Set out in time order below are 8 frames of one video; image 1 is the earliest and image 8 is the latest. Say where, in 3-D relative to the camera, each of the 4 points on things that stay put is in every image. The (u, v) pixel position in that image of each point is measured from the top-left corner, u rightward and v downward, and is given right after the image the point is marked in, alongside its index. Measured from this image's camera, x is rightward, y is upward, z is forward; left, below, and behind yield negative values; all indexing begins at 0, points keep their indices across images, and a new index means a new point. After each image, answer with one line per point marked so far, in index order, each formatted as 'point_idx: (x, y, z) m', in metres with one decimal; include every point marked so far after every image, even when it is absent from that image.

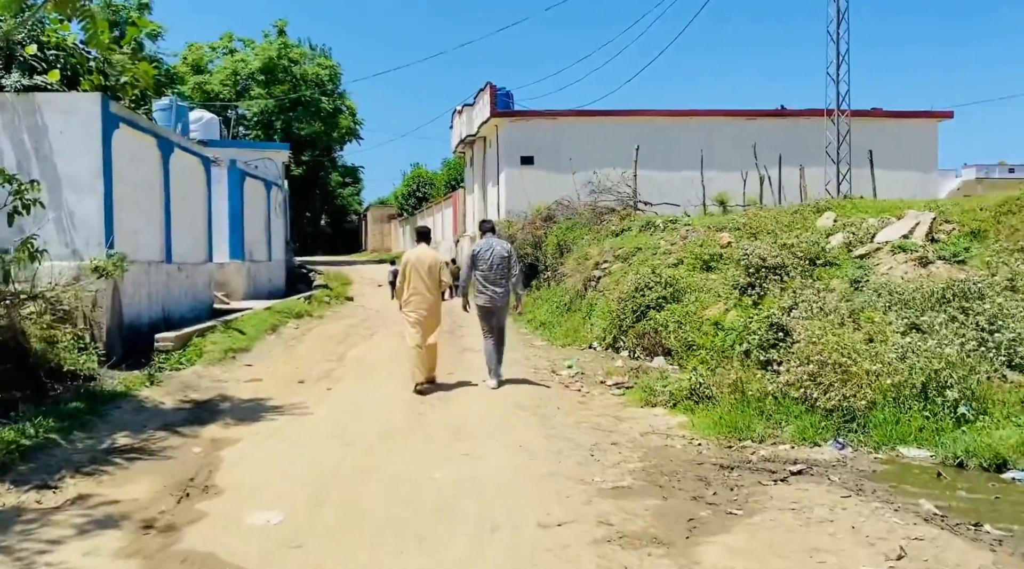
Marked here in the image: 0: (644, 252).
0: (+2.4, +0.6, +15.4) m
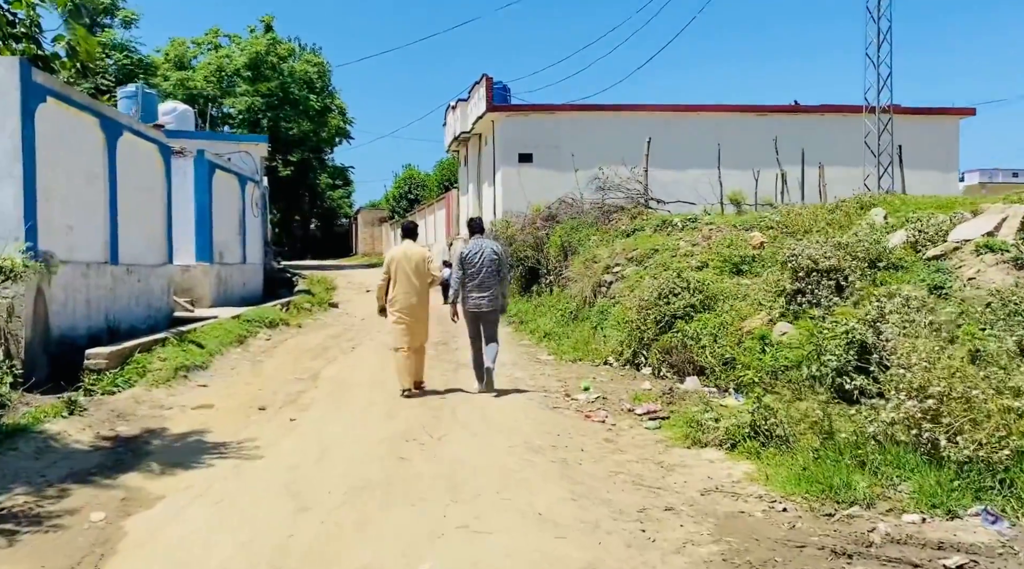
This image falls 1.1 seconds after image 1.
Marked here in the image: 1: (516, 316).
0: (+2.4, +0.5, +13.7) m
1: (+0.1, -0.6, +16.2) m
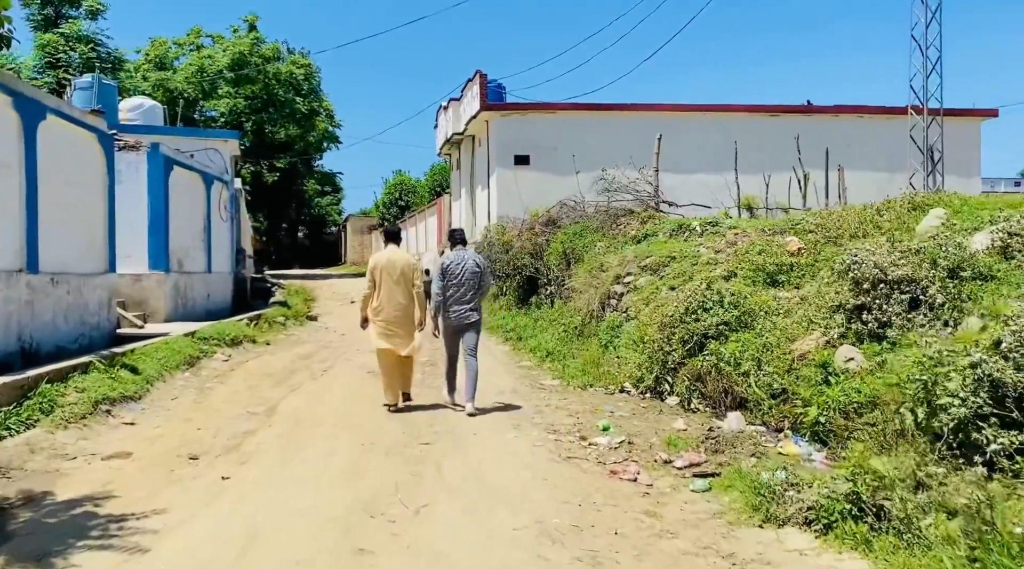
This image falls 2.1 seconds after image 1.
0: (+2.4, +0.3, +12.0) m
1: (0.0, -0.8, +14.5) m
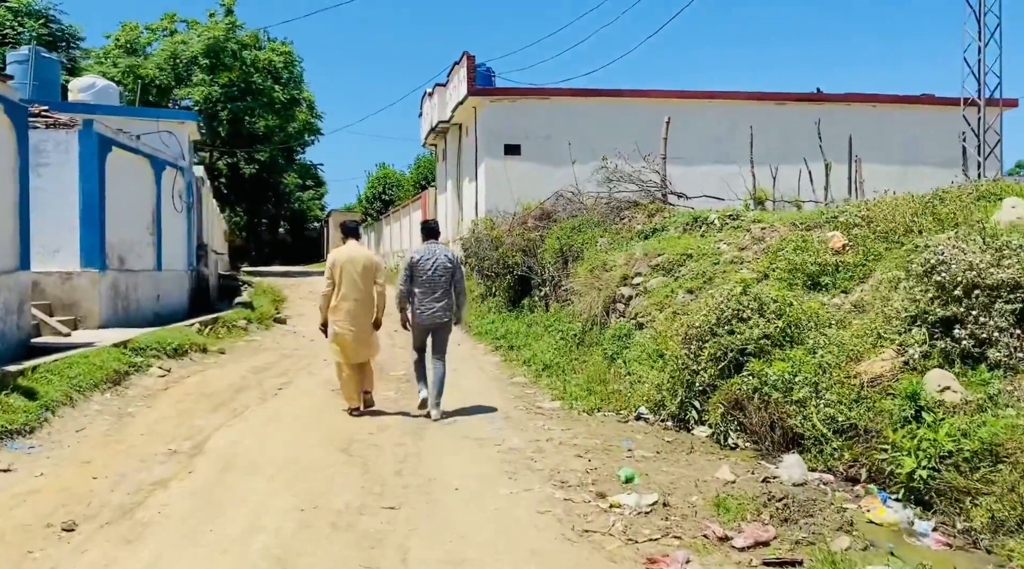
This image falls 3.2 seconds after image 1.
0: (+2.3, +0.3, +10.4) m
1: (-0.2, -0.8, +12.8) m
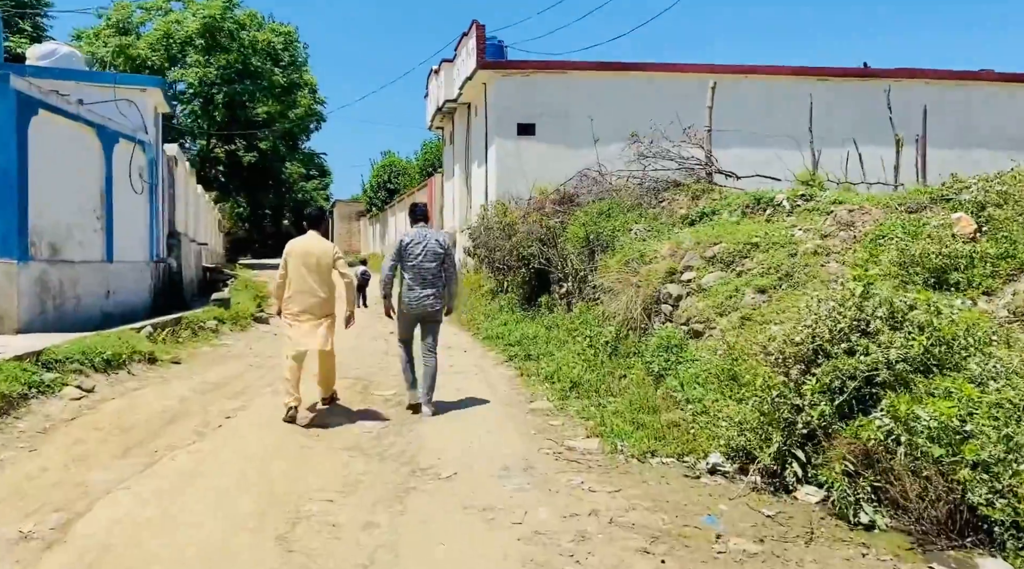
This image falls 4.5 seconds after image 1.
0: (+2.5, +0.3, +8.2) m
1: (+0.1, -0.8, +10.6) m
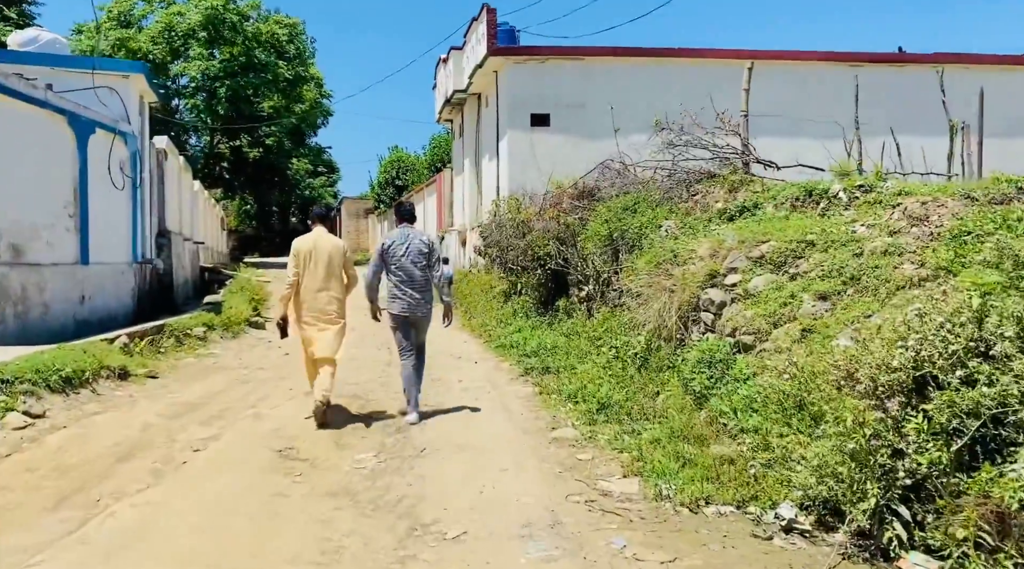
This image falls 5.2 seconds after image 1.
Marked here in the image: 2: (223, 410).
0: (+2.6, +0.3, +7.0) m
1: (+0.2, -0.8, +9.5) m
2: (-2.4, -1.1, +7.2) m
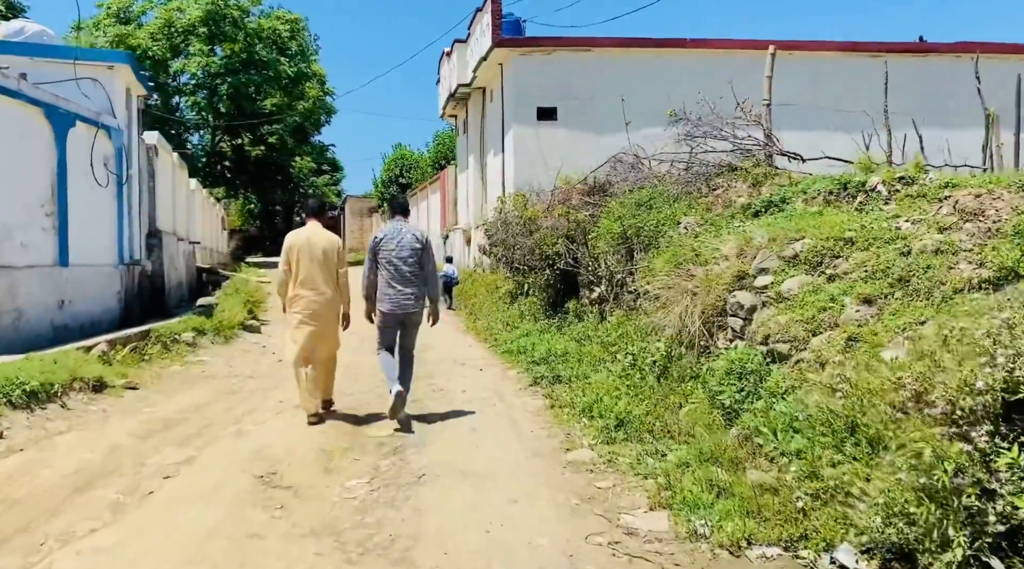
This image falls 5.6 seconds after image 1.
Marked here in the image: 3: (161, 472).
0: (+2.7, +0.3, +6.3) m
1: (+0.3, -0.8, +8.9) m
2: (-2.4, -1.1, +6.5) m
3: (-2.2, -1.2, +5.3) m
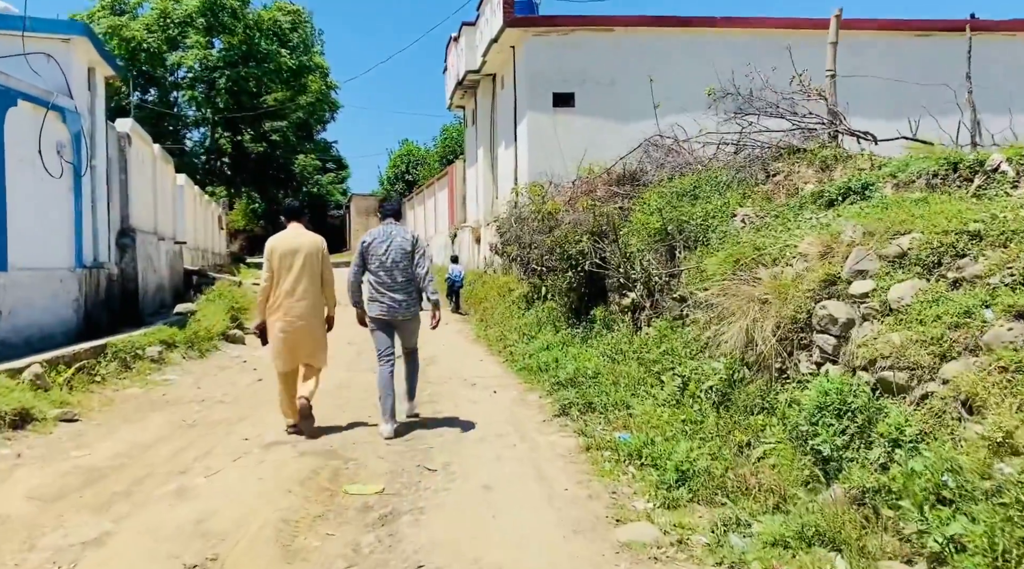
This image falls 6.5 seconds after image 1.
0: (+2.8, +0.2, +4.8) m
1: (+0.5, -0.9, +7.3) m
2: (-2.2, -1.2, +5.0) m
3: (-2.0, -1.2, +3.8) m
